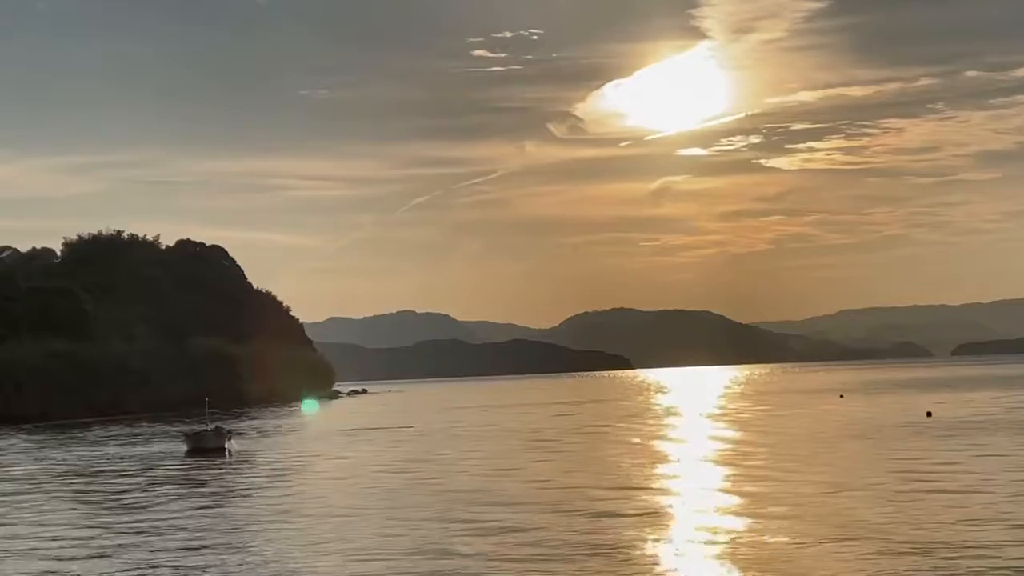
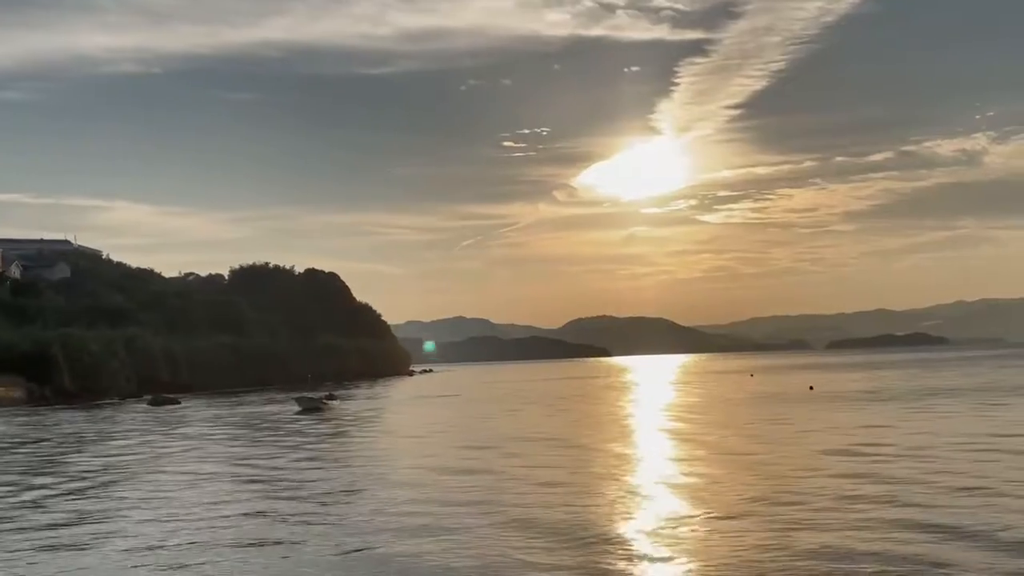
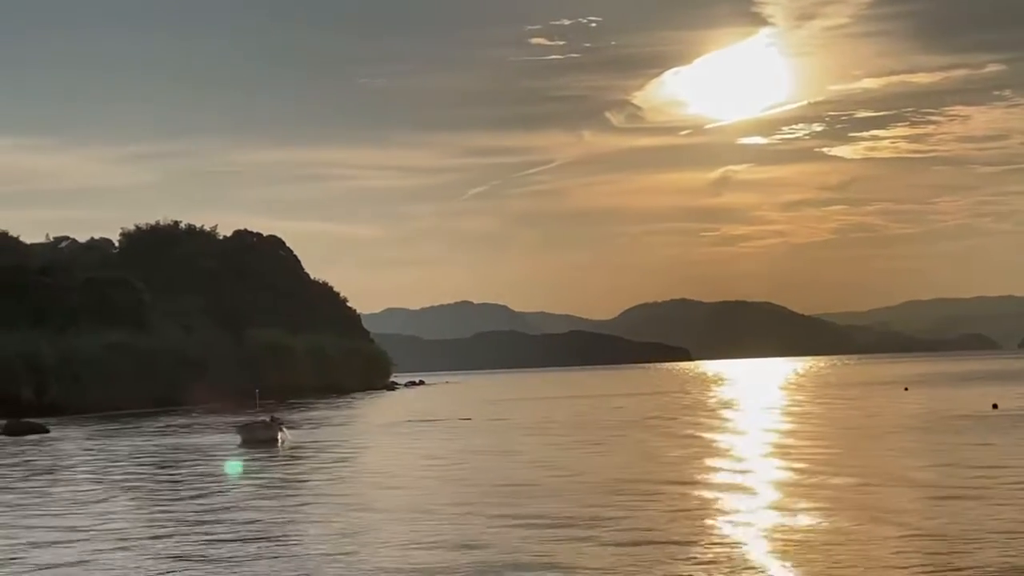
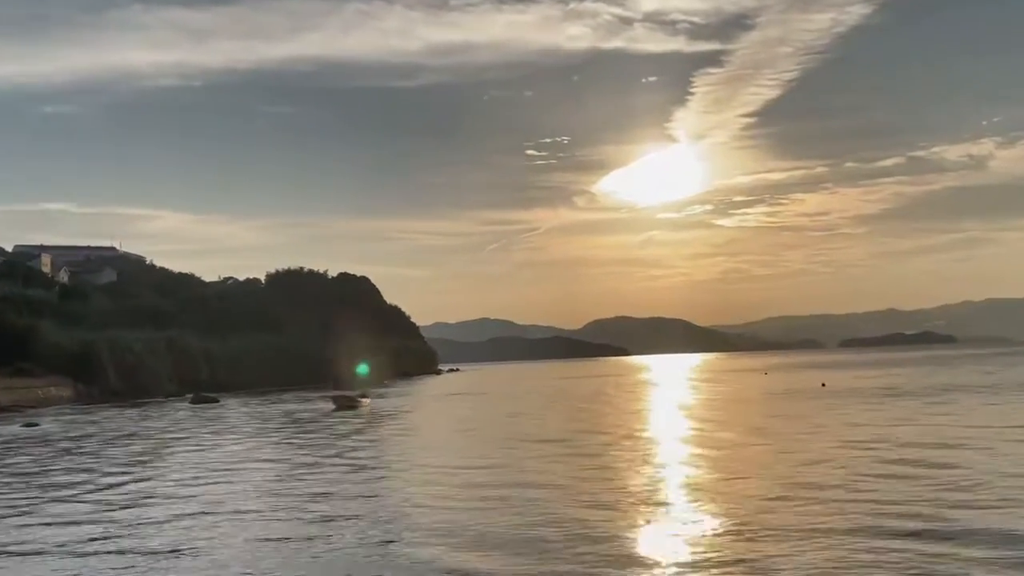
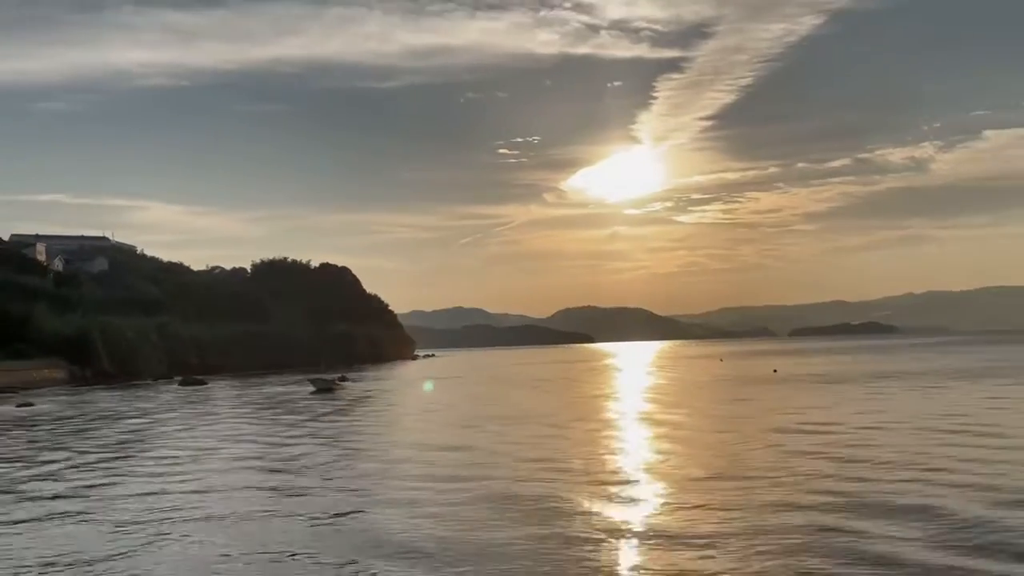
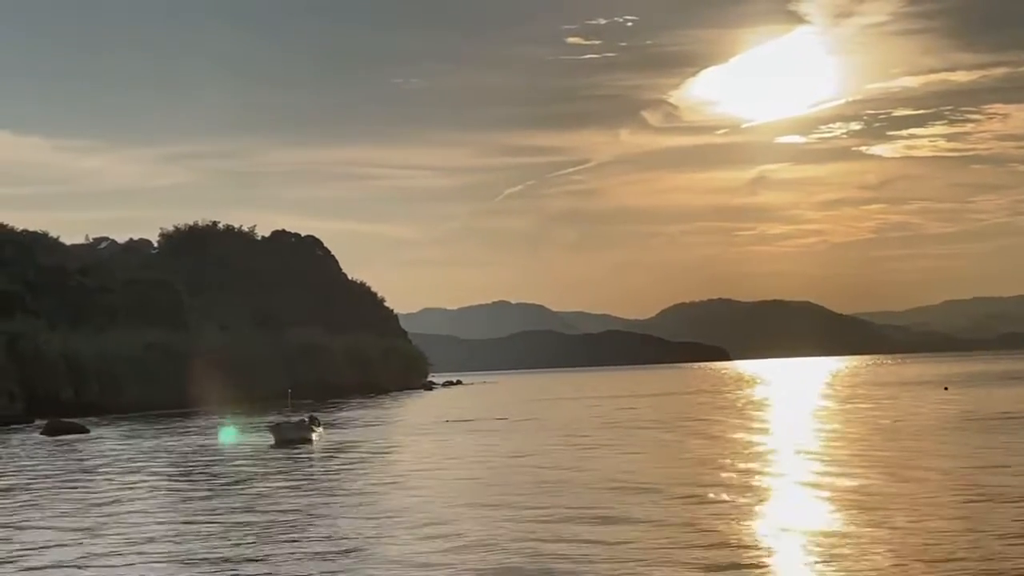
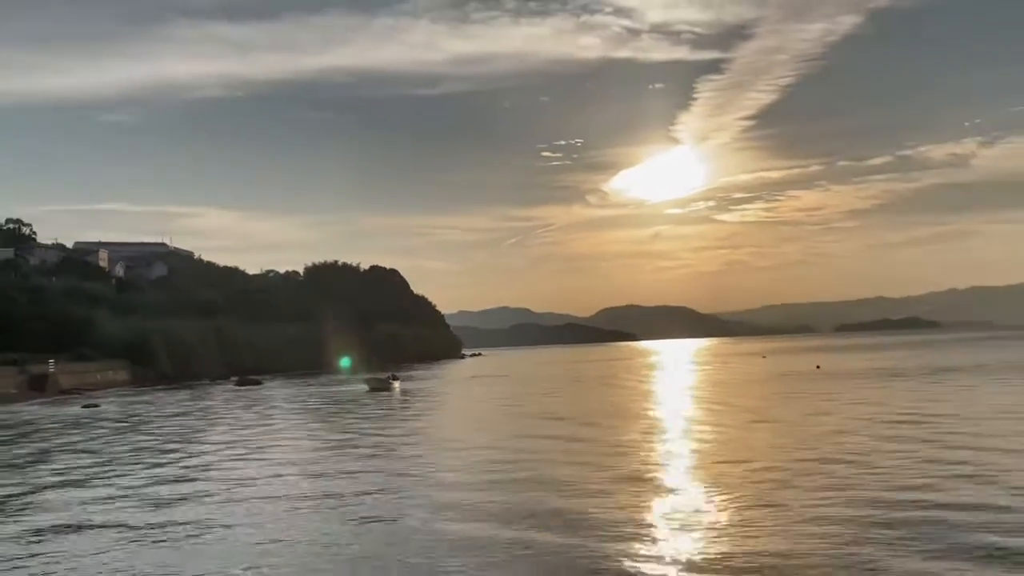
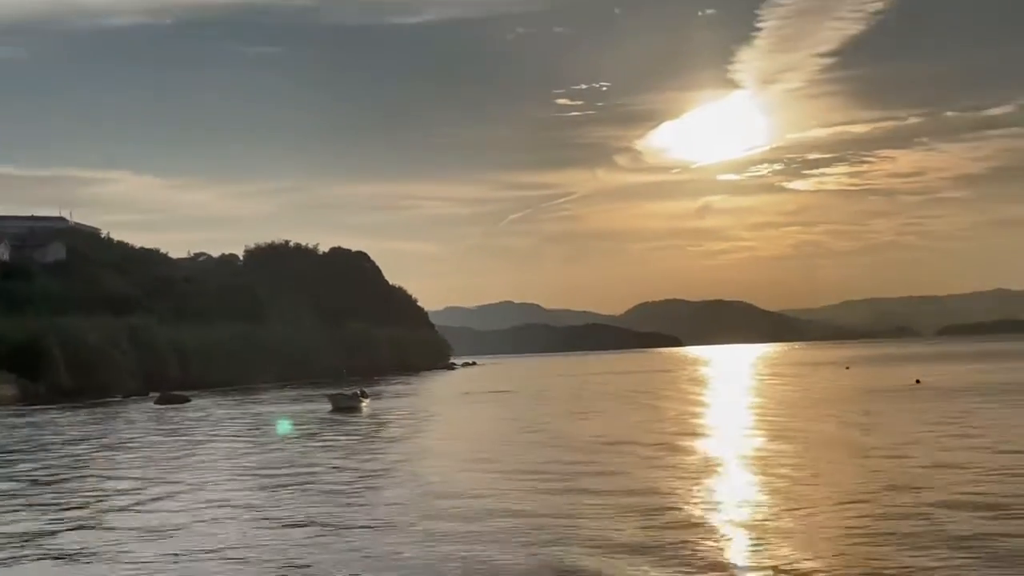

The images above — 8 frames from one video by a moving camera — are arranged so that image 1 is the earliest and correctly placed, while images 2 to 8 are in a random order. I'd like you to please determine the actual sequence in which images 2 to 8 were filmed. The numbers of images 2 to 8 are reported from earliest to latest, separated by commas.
3, 6, 8, 7, 4, 2, 5
